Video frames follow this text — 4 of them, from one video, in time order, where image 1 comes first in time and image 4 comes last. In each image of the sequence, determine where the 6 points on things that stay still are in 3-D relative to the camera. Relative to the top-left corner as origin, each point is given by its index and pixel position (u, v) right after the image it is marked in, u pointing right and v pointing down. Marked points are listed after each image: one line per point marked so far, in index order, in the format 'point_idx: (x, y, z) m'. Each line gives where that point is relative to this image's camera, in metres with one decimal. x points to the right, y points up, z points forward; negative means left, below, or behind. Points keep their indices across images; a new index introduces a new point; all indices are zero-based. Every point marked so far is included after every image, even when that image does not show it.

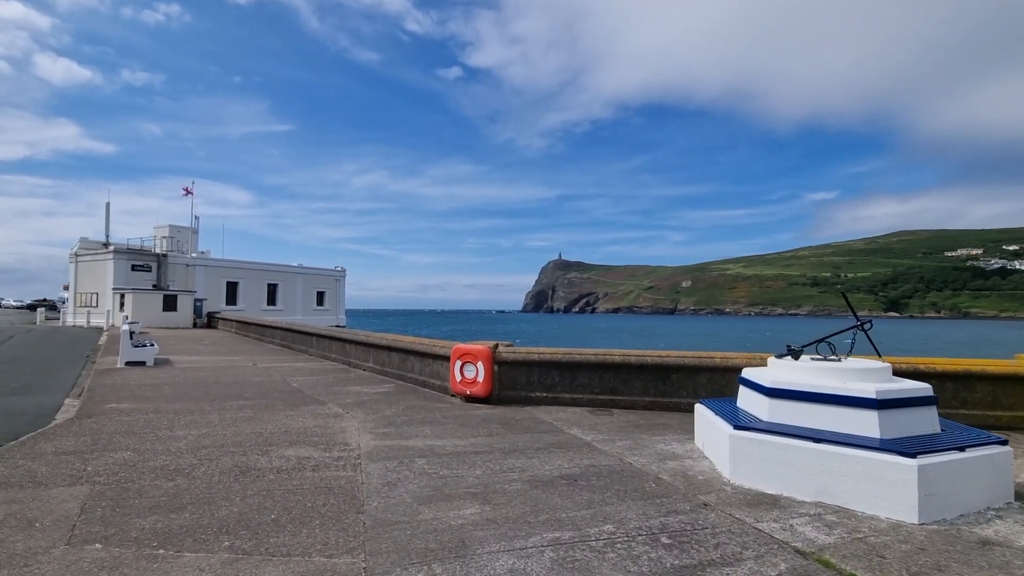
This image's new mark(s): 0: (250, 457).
0: (-2.6, -1.7, +4.9) m
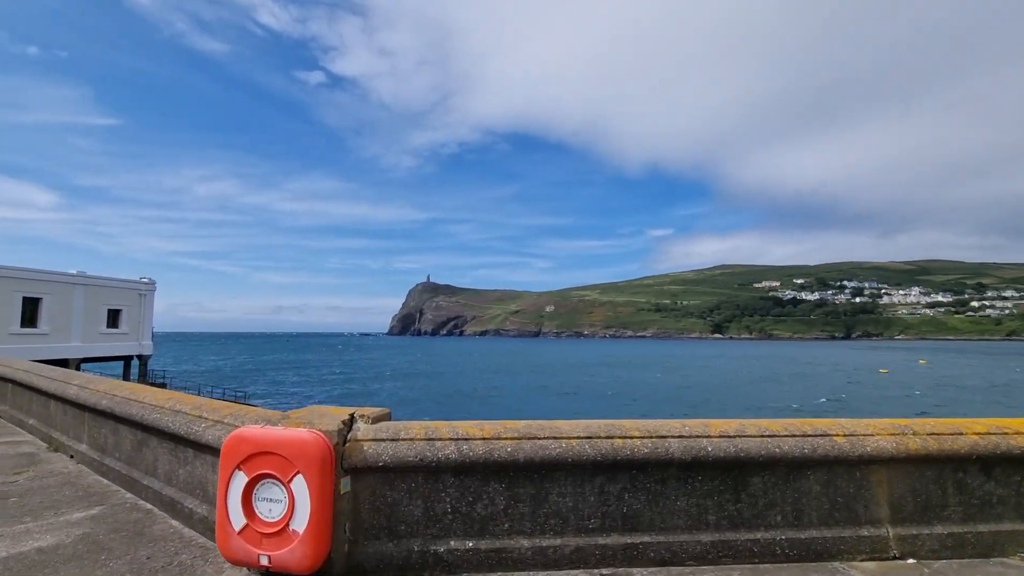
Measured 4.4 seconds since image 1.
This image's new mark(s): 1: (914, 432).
0: (-2.4, -1.4, -0.6) m
1: (+3.0, -1.1, +3.8) m
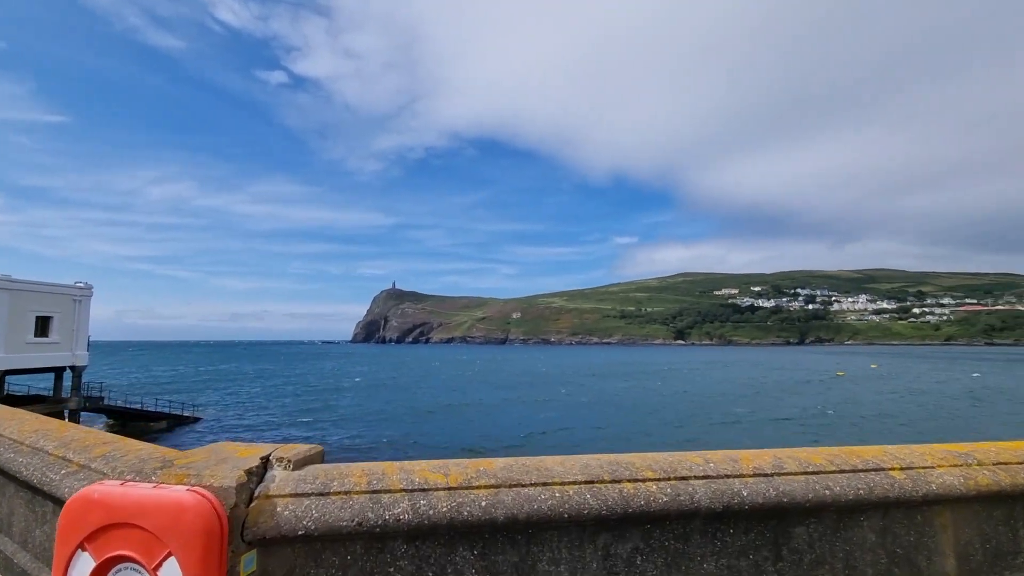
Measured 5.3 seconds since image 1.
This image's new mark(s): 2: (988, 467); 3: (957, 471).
0: (-2.3, -1.3, -1.7) m
1: (+2.9, -1.1, +3.1) m
2: (+2.9, -1.1, +3.1) m
3: (+2.7, -1.1, +3.0) m
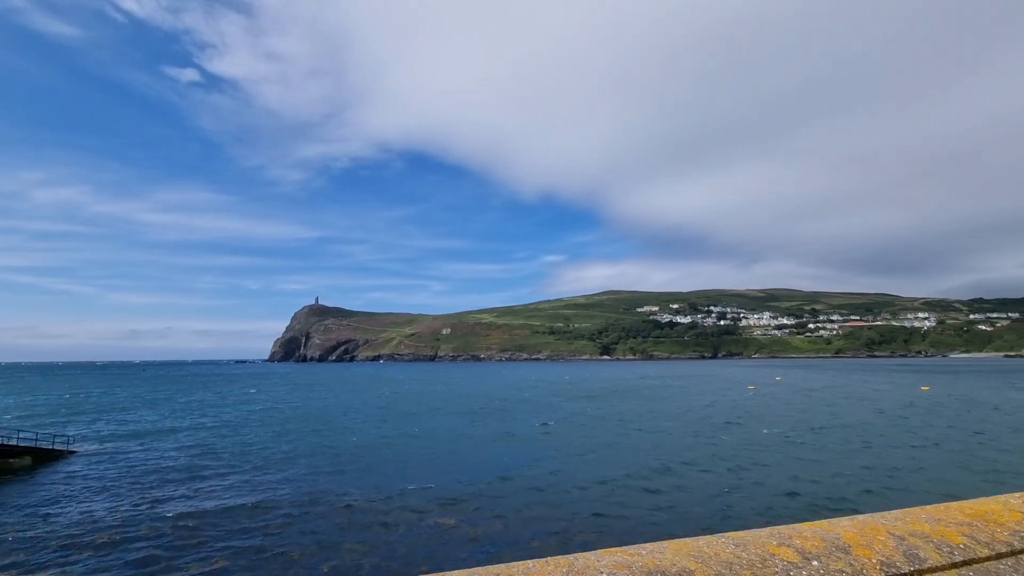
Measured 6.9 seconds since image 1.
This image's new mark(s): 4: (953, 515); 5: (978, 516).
0: (-1.8, -1.0, -3.3) m
1: (+2.7, -1.0, +2.1) m
2: (+2.7, -1.0, +2.1) m
3: (+2.5, -1.0, +2.0) m
4: (+1.8, -0.9, +1.9) m
5: (+1.9, -0.9, +2.0) m
